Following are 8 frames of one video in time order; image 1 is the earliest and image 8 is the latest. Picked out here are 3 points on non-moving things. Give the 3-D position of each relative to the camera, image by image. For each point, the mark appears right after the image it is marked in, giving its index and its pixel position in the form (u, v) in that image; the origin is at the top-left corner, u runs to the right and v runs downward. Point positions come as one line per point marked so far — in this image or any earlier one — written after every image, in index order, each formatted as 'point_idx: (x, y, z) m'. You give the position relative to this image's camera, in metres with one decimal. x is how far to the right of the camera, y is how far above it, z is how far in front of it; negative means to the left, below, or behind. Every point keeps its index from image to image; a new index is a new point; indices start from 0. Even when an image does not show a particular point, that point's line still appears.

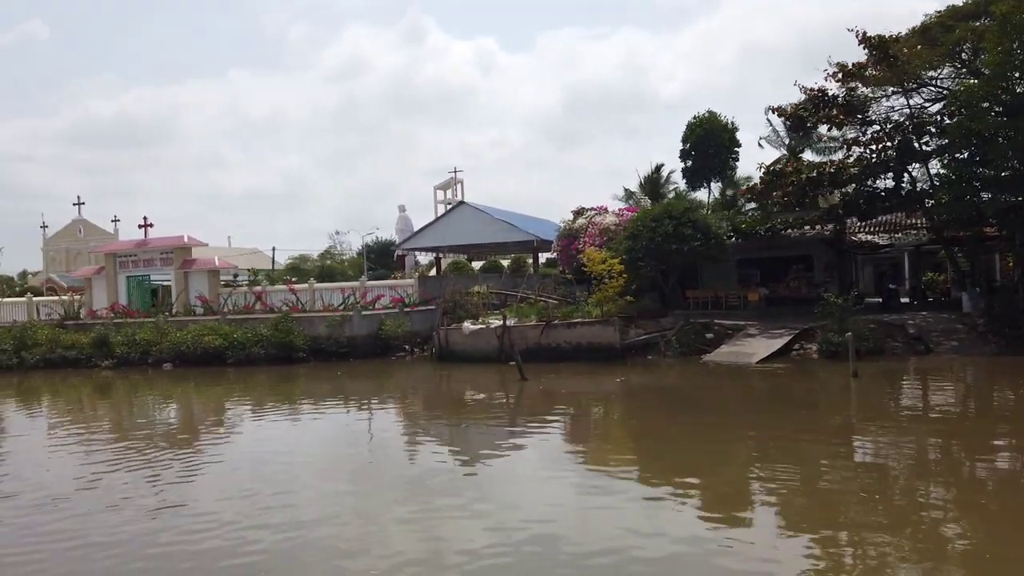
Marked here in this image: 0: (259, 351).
0: (-4.8, -1.2, +14.4) m
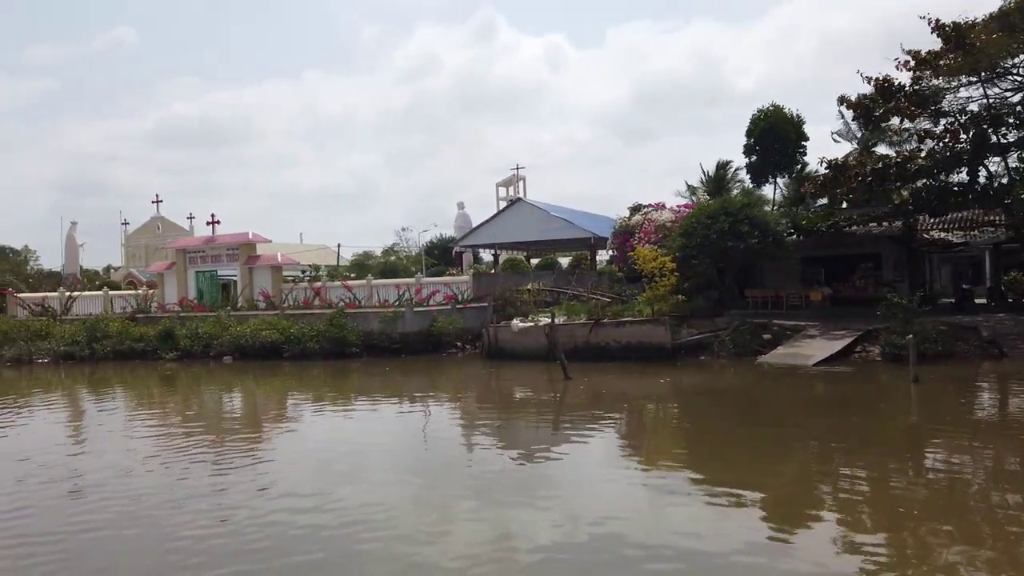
0: (-3.8, -1.1, +14.7) m
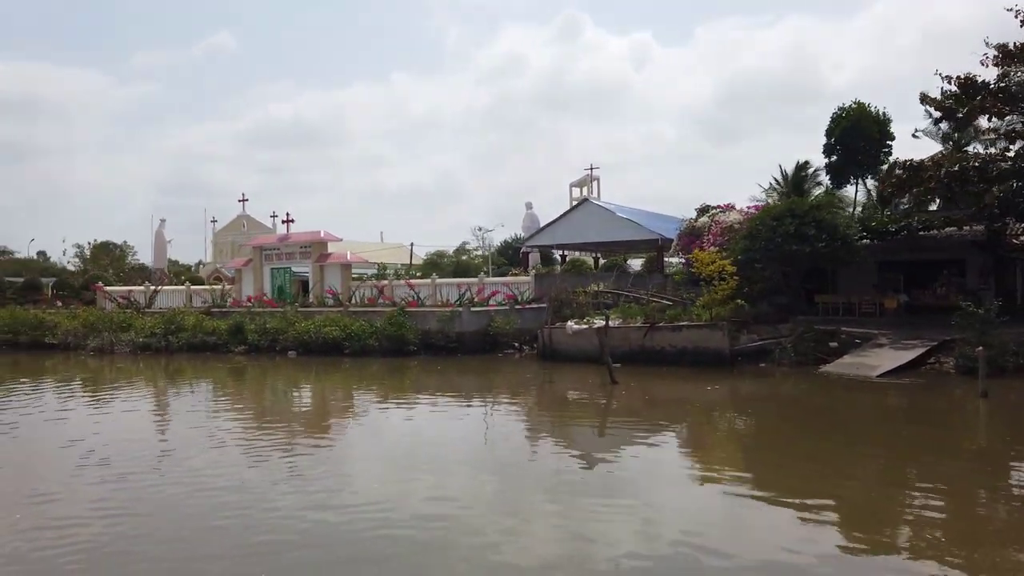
0: (-2.7, -1.1, +15.0) m
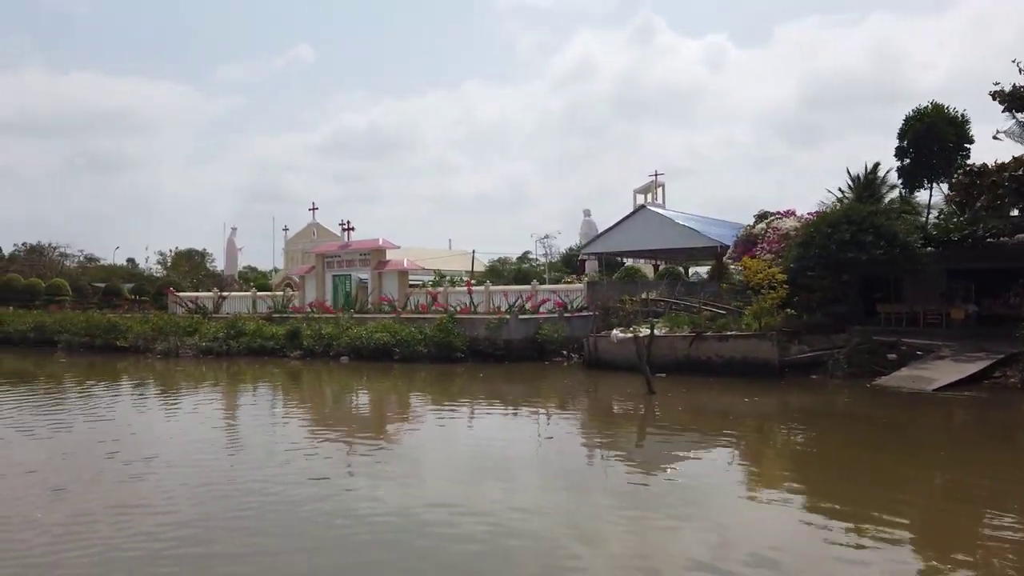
0: (-1.8, -1.2, +15.1) m
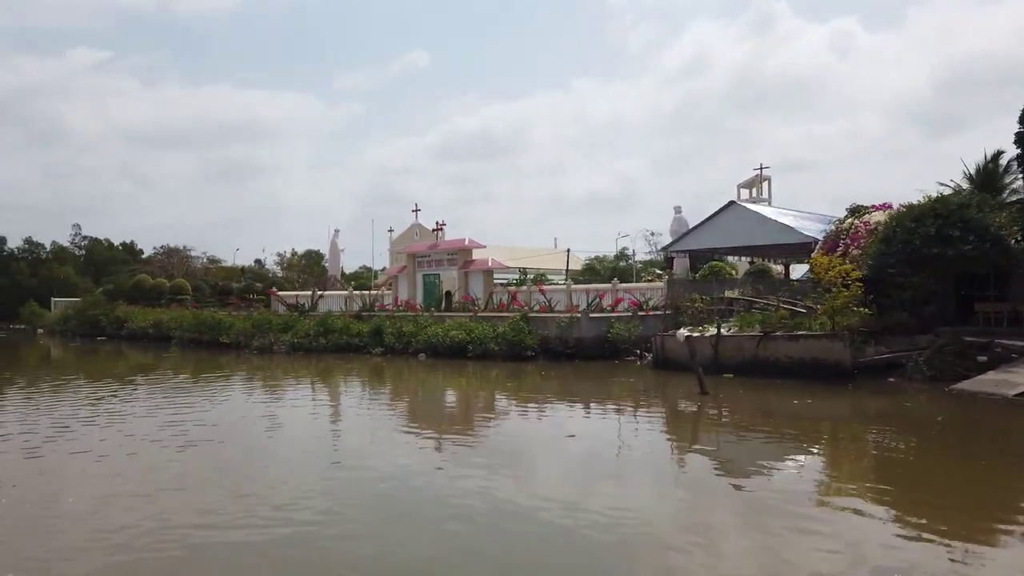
0: (-0.3, -1.2, +15.4) m
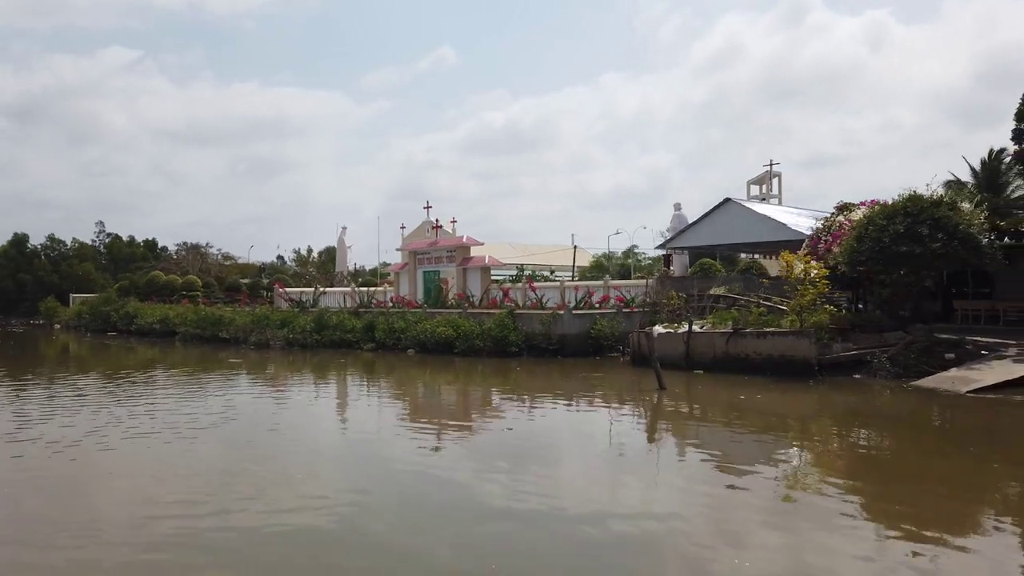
0: (-0.6, -1.1, +15.7) m
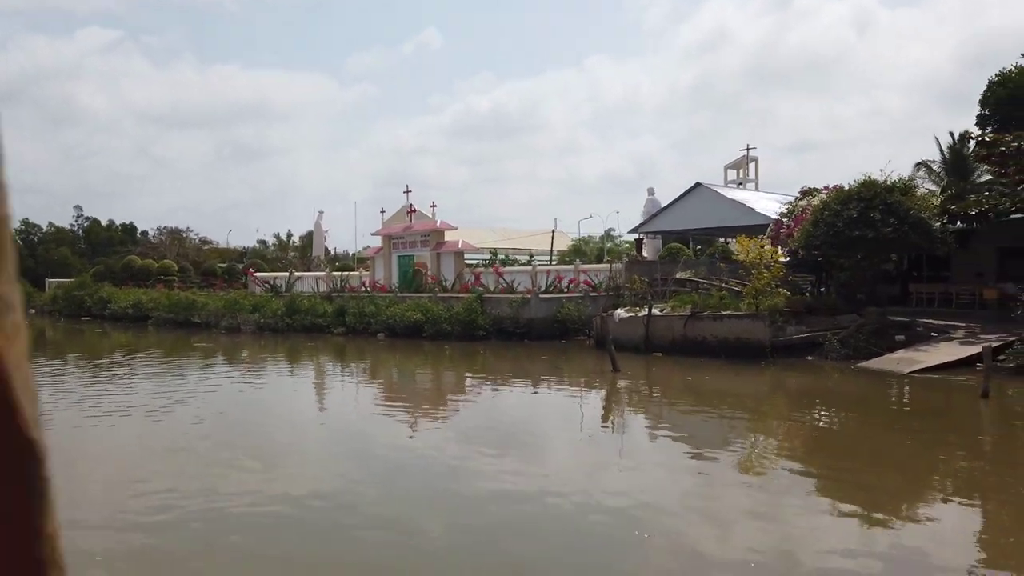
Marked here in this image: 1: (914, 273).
0: (-1.3, -0.8, +15.9) m
1: (+8.0, +0.3, +15.2) m
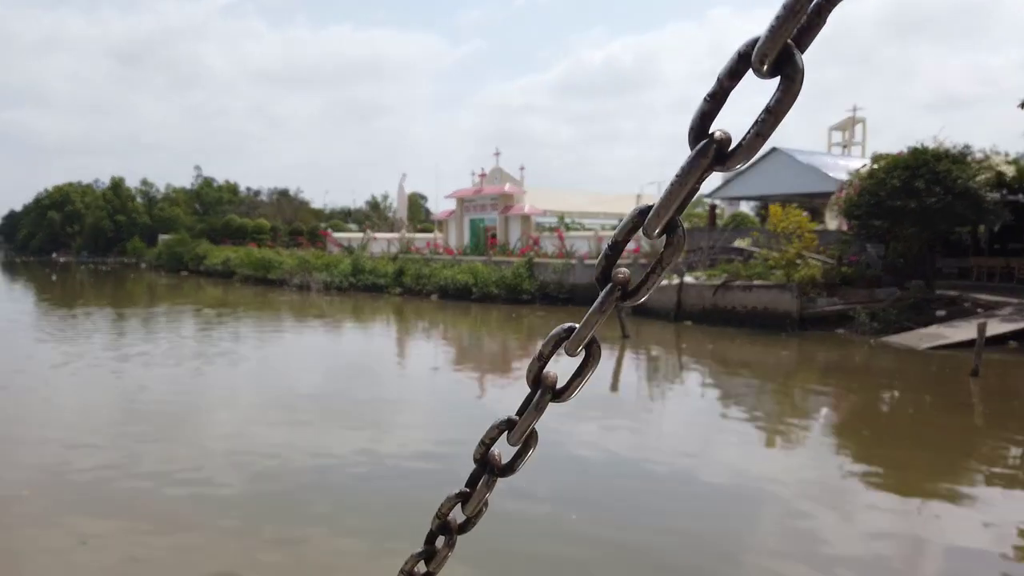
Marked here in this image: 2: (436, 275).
0: (-0.3, 0.0, +16.3) m
1: (+8.8, +0.8, +14.4) m
2: (-1.6, +0.4, +17.6) m
